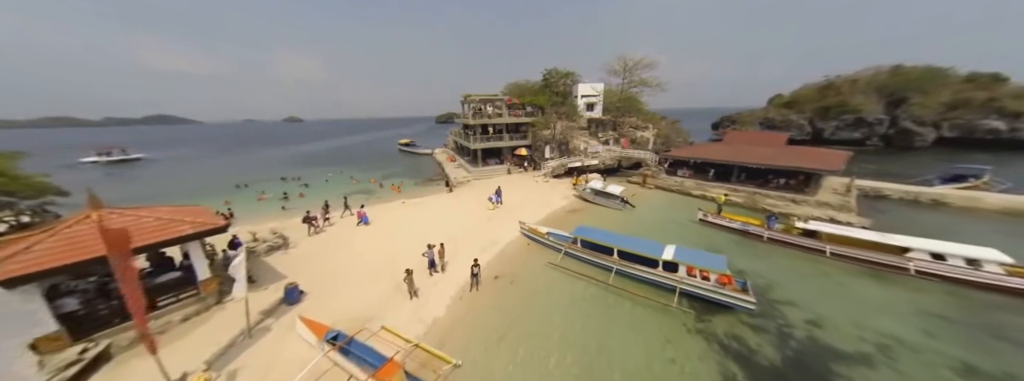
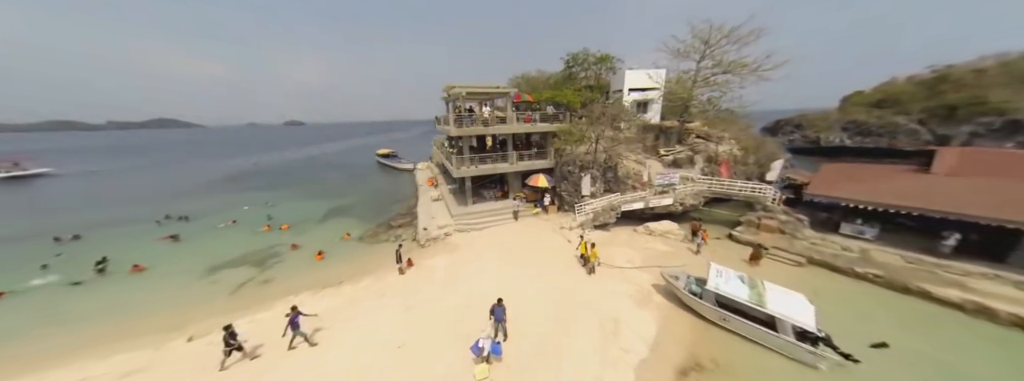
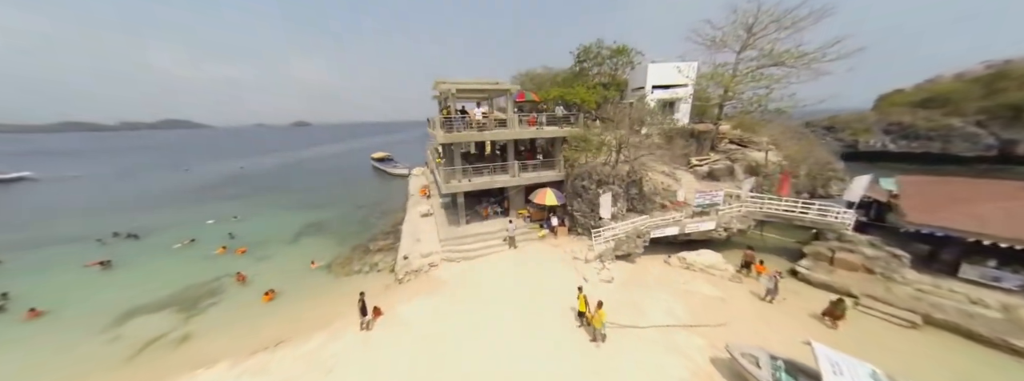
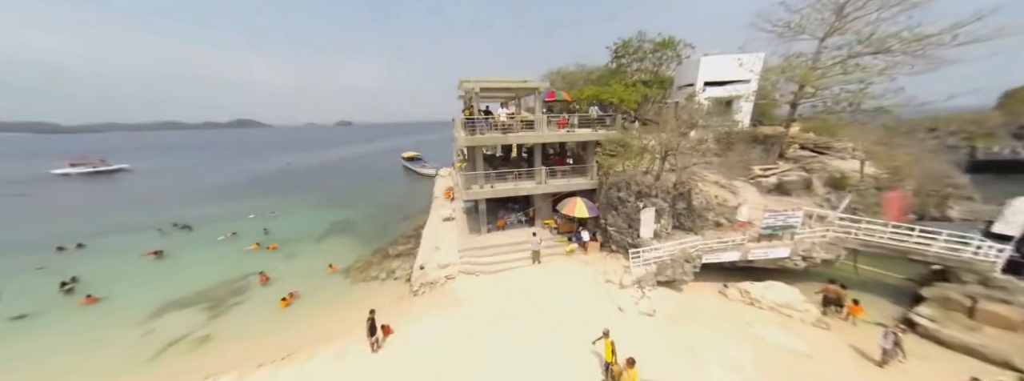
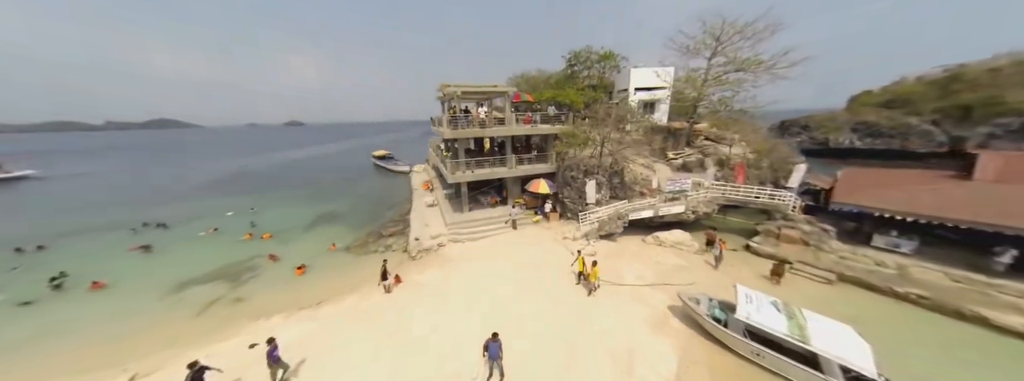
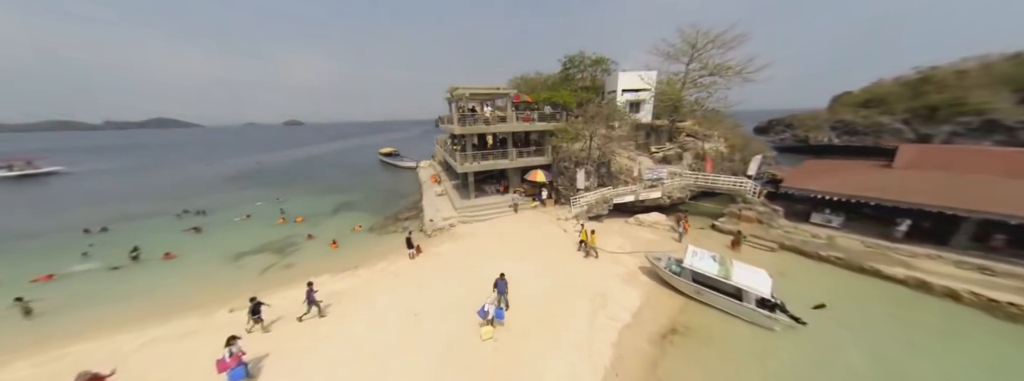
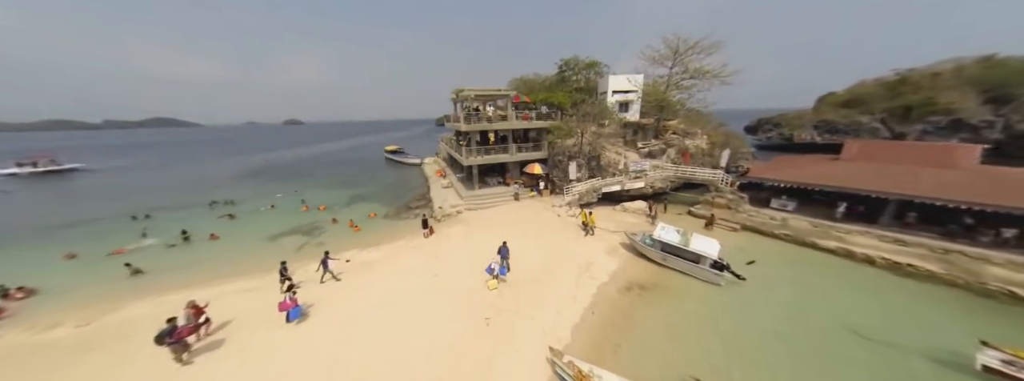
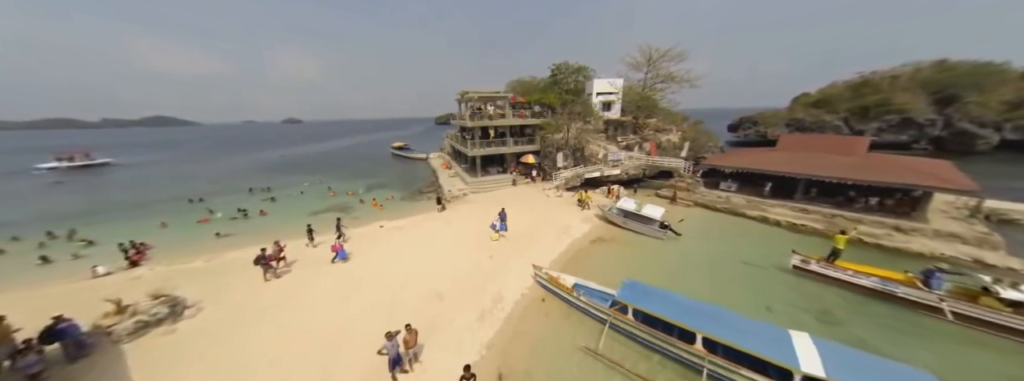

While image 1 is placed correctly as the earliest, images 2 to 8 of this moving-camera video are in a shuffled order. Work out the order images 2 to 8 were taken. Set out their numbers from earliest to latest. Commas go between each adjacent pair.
8, 7, 6, 2, 5, 3, 4
